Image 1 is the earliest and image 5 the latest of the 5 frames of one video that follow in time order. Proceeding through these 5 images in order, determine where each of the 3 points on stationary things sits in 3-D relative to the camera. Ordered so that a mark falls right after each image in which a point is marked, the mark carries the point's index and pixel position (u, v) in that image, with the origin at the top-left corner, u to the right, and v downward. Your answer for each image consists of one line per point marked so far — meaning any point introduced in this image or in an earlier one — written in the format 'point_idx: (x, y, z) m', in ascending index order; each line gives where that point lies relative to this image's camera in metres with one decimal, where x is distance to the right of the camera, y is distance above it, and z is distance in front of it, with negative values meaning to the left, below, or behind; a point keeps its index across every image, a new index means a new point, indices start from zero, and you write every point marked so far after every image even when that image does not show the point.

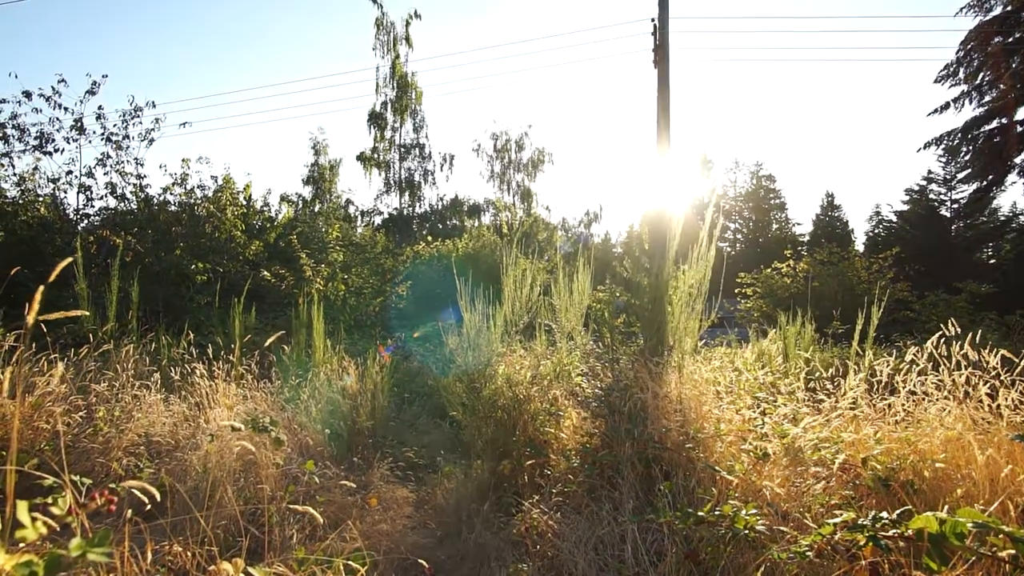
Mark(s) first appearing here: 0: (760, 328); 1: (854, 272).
0: (+4.0, -0.6, +9.3) m
1: (+8.3, +0.4, +14.0) m
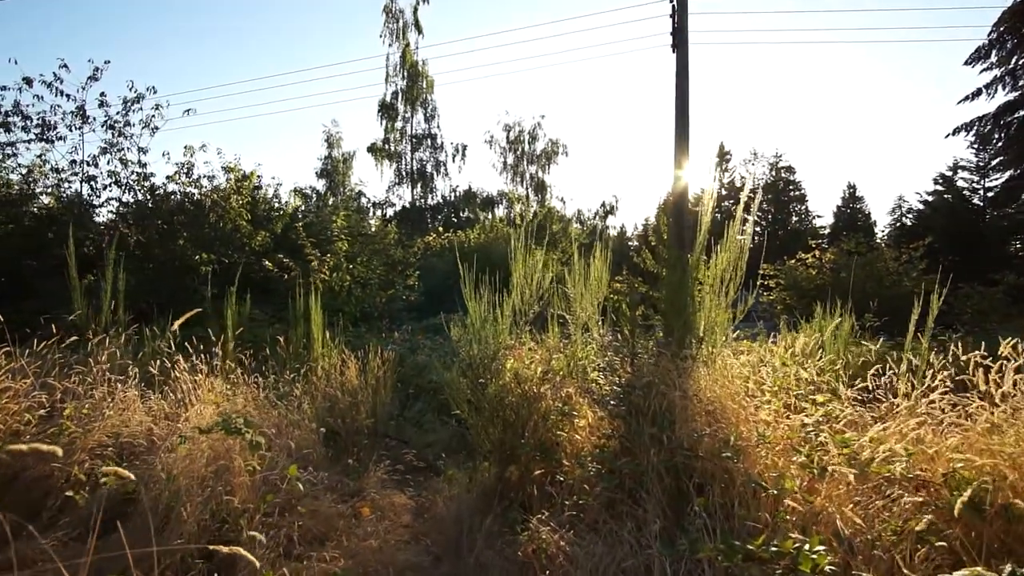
0: (+4.2, -0.5, +8.7) m
1: (+8.6, +0.6, +13.3) m
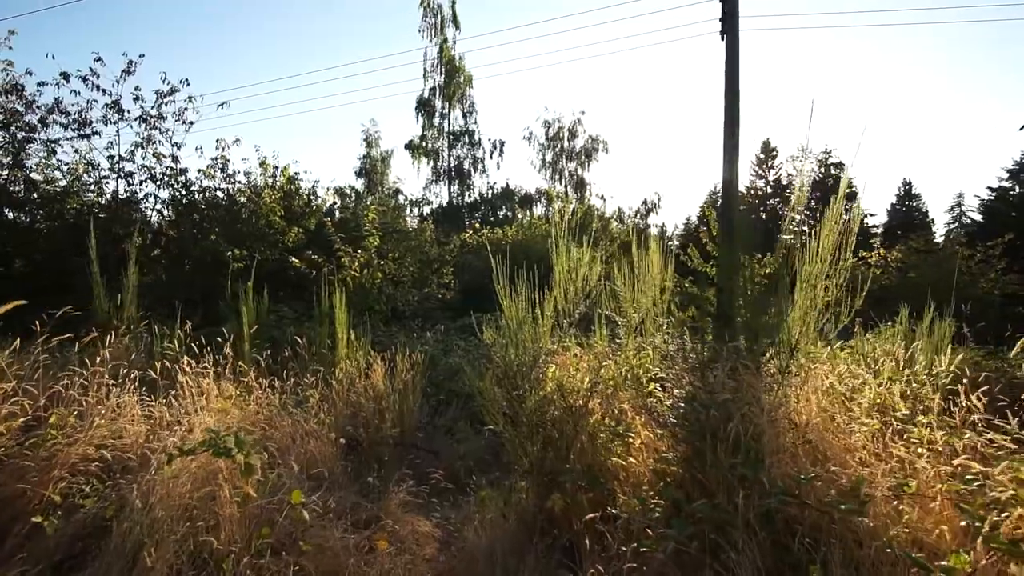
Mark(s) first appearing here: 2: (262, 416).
0: (+4.8, -0.5, +7.8) m
1: (+9.4, +0.6, +12.1) m
2: (-1.9, -1.0, +4.5) m
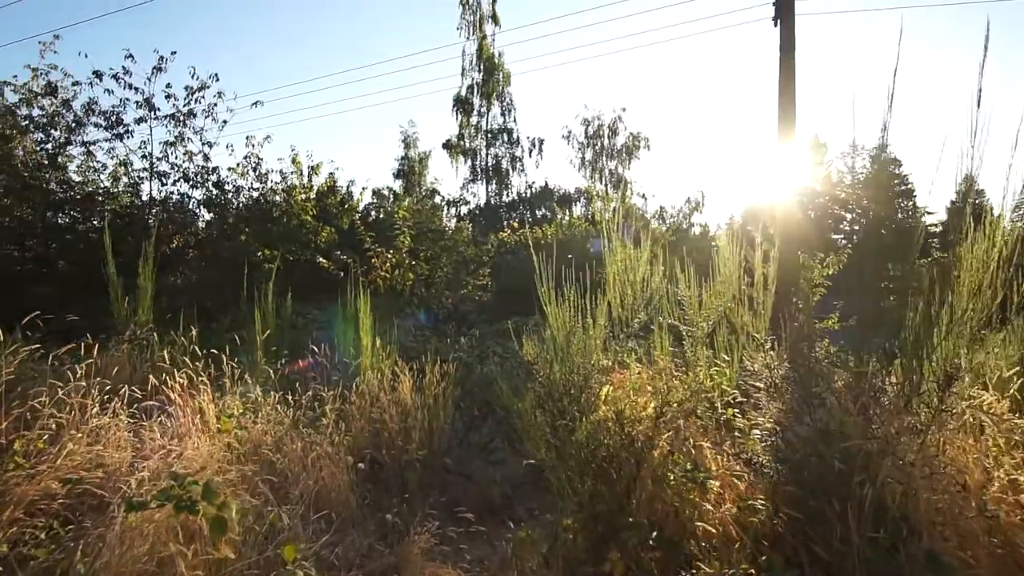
0: (+5.3, -0.5, +6.8) m
1: (+10.2, +0.5, +10.7) m
2: (-1.6, -1.0, +3.9) m
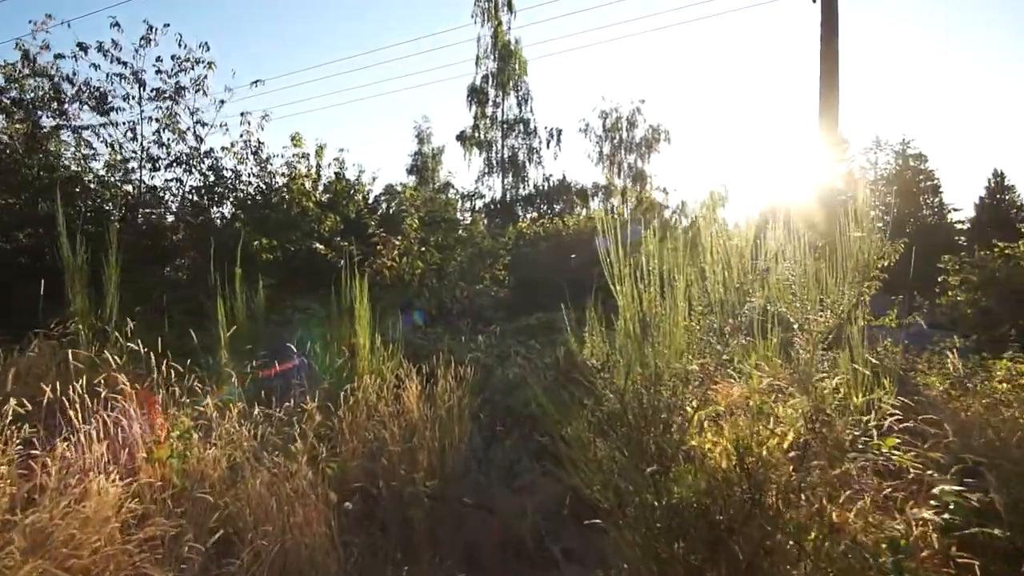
0: (+5.5, -0.4, +5.5) m
1: (+10.5, +0.6, +9.4) m
2: (-1.4, -0.9, +2.8) m
